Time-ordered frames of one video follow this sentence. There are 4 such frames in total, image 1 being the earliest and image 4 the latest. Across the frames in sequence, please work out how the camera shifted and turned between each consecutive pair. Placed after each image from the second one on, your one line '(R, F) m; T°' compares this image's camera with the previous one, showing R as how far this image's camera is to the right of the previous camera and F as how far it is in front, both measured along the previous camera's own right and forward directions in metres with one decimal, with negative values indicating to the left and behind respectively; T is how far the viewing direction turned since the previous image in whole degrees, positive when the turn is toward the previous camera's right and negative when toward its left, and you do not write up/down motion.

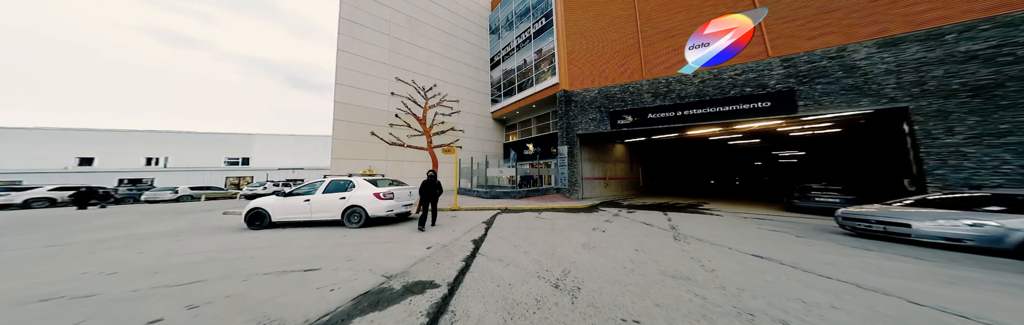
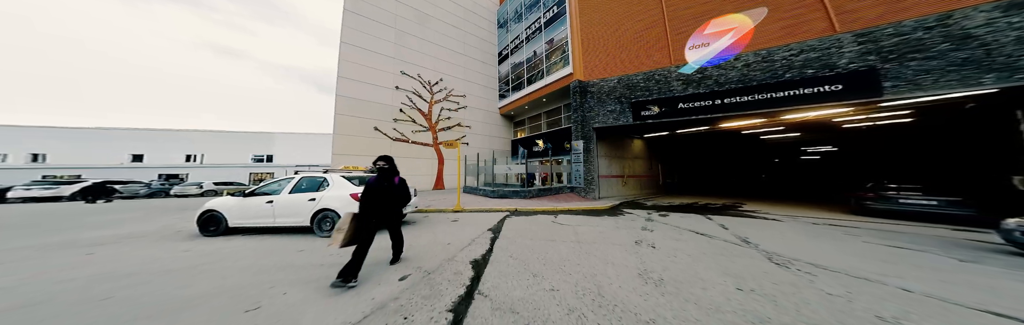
(-0.1, +1.0) m; -3°
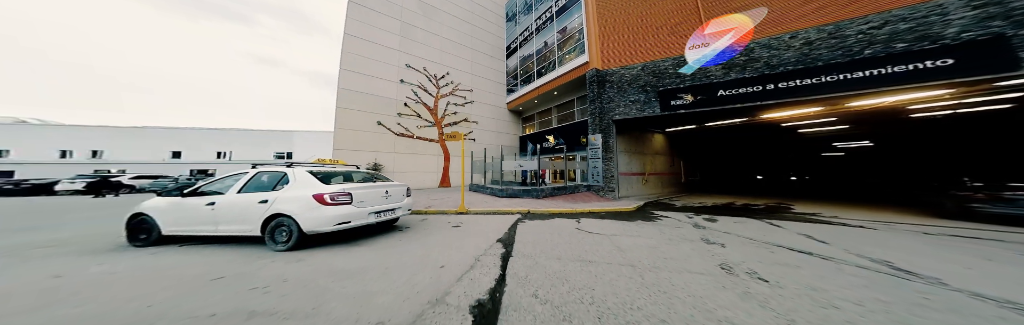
(-0.2, +0.9) m; -2°
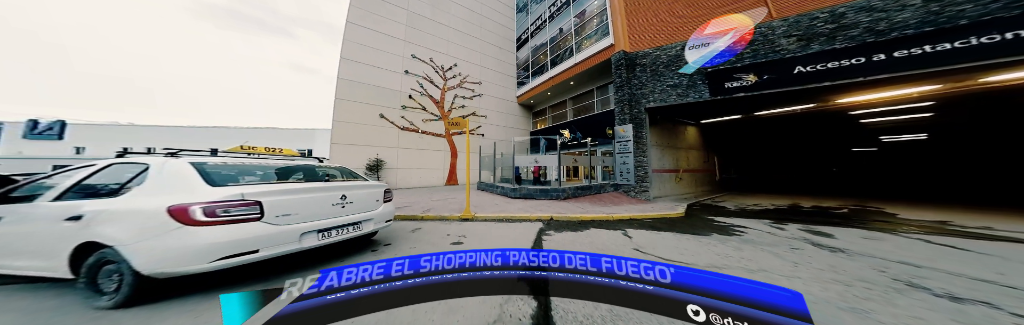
(-0.2, +1.3) m; -3°
